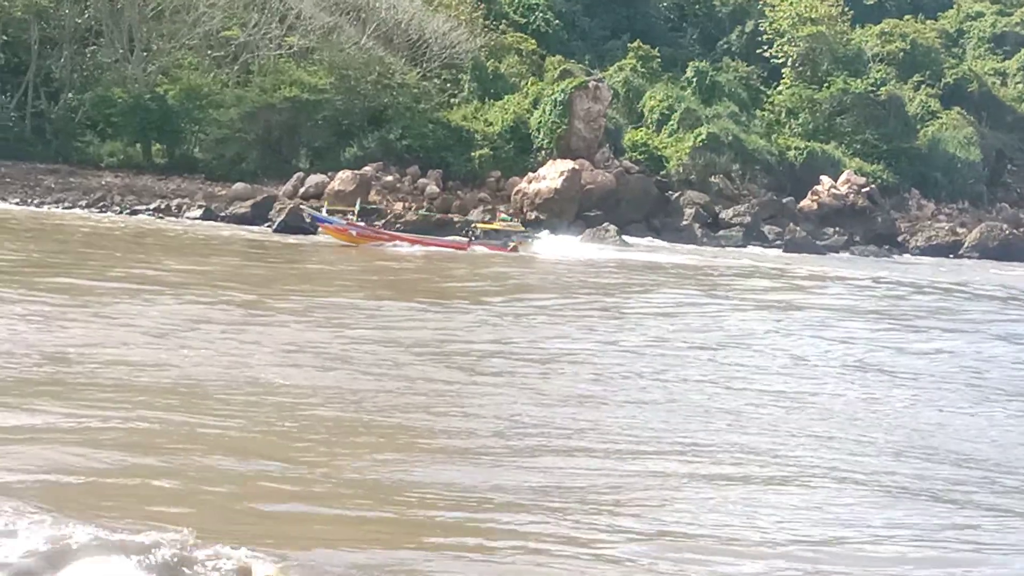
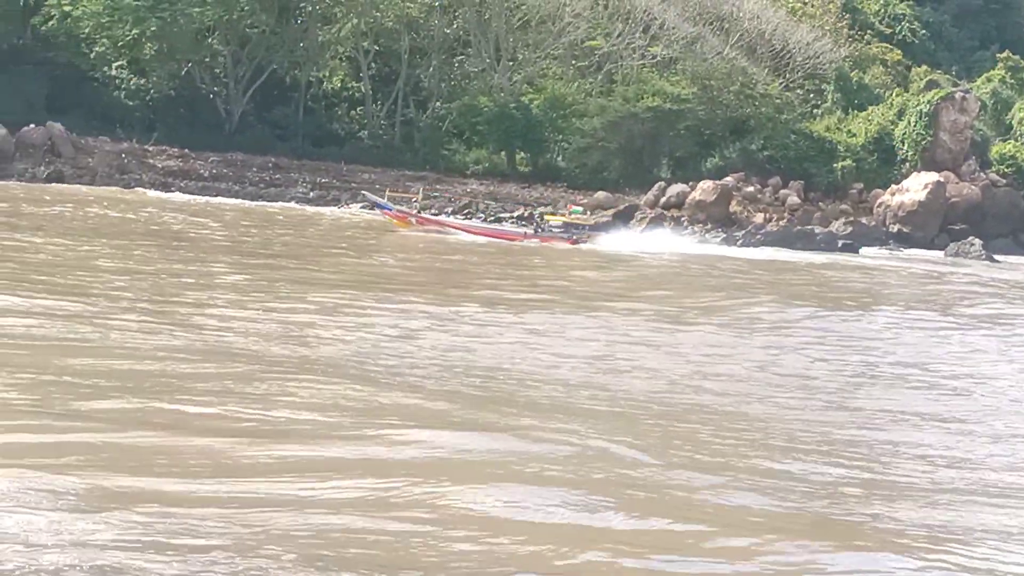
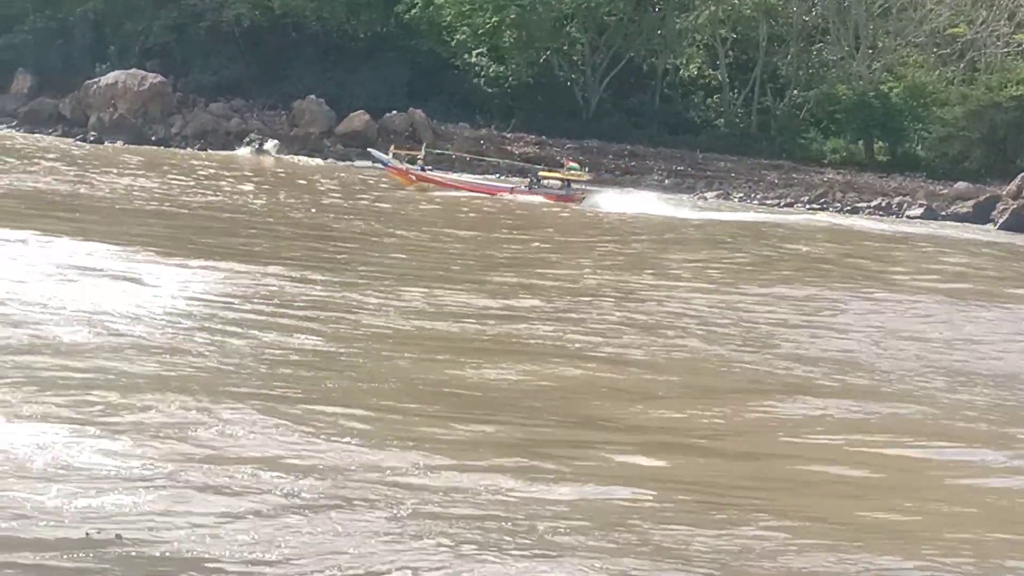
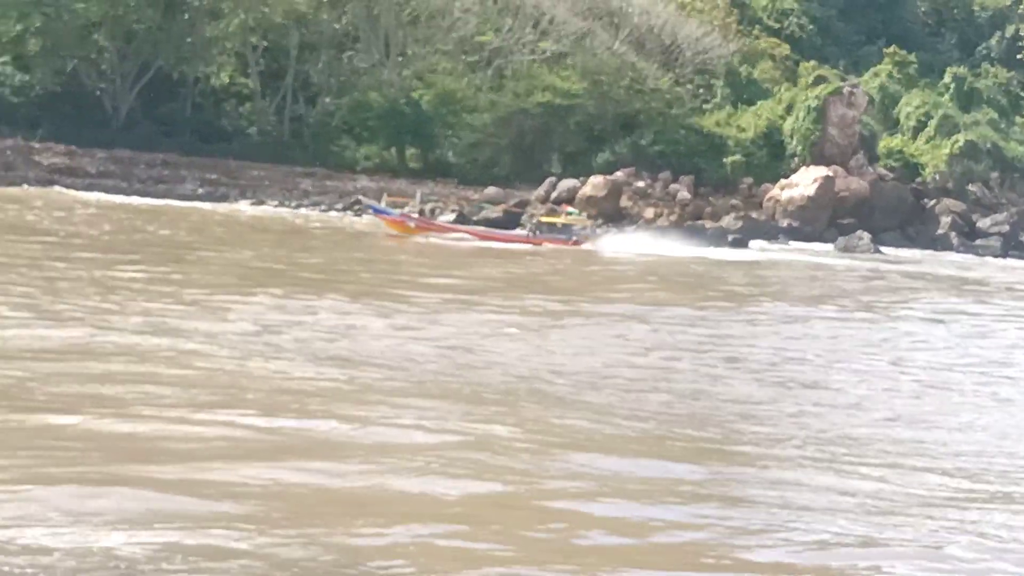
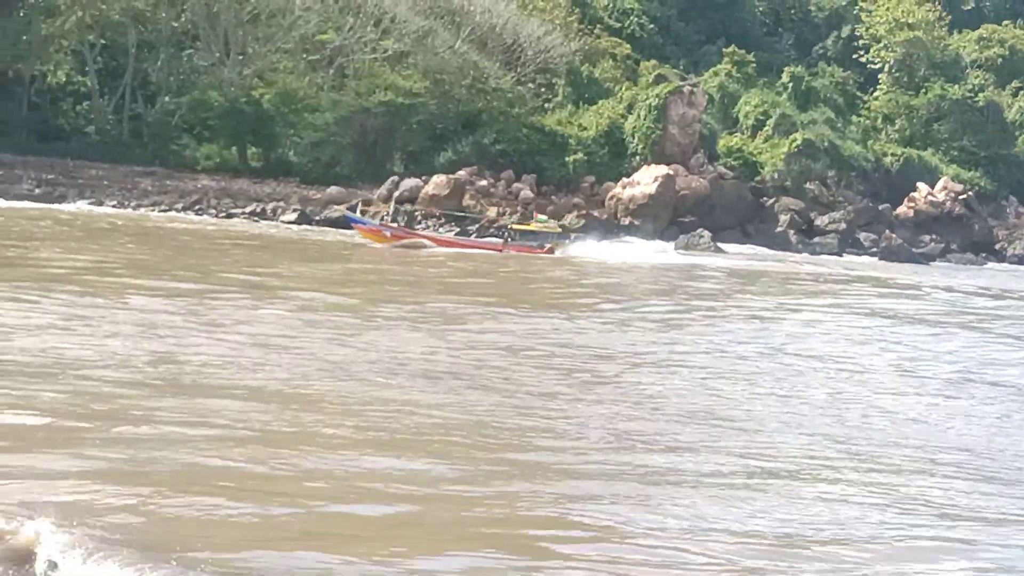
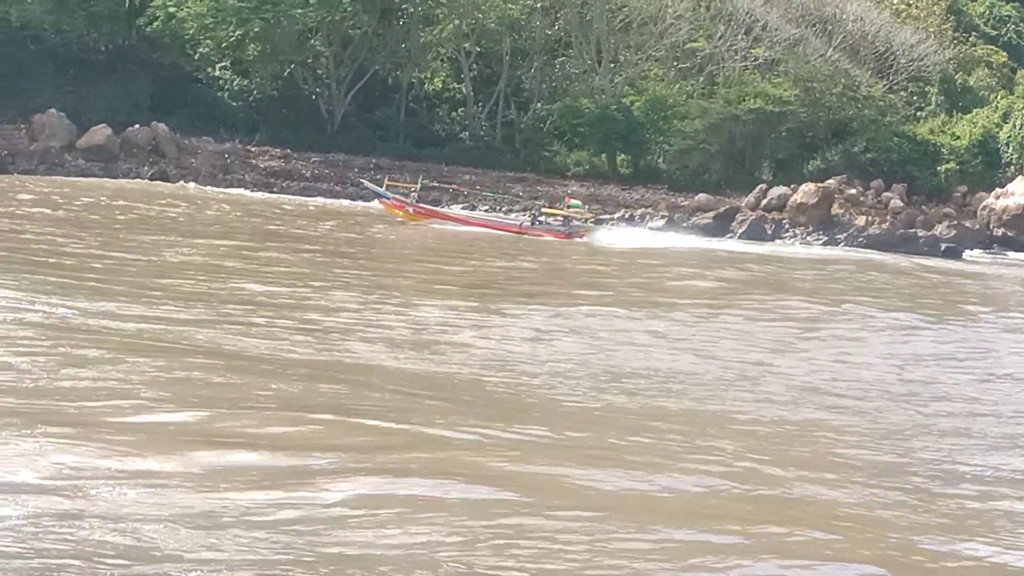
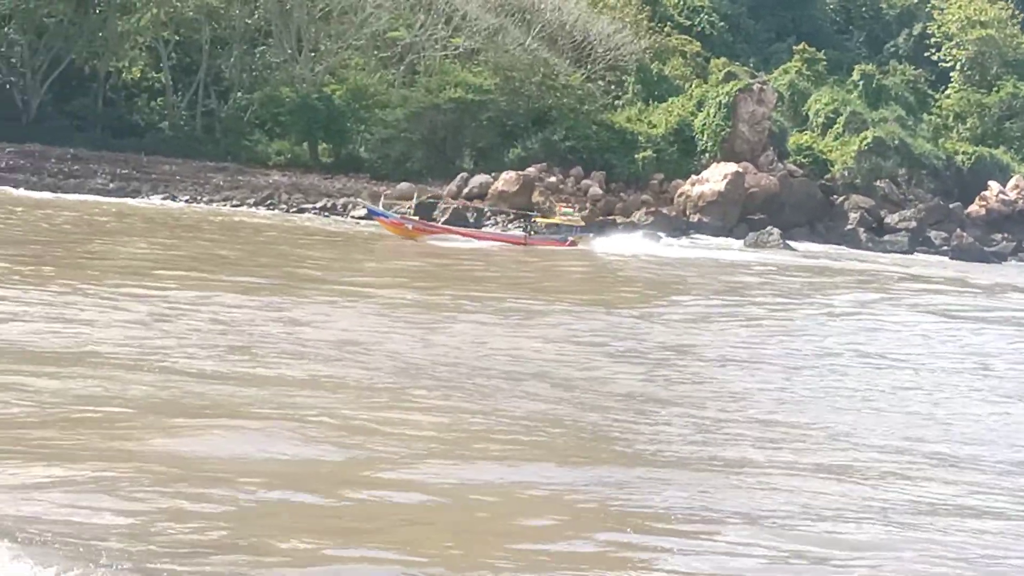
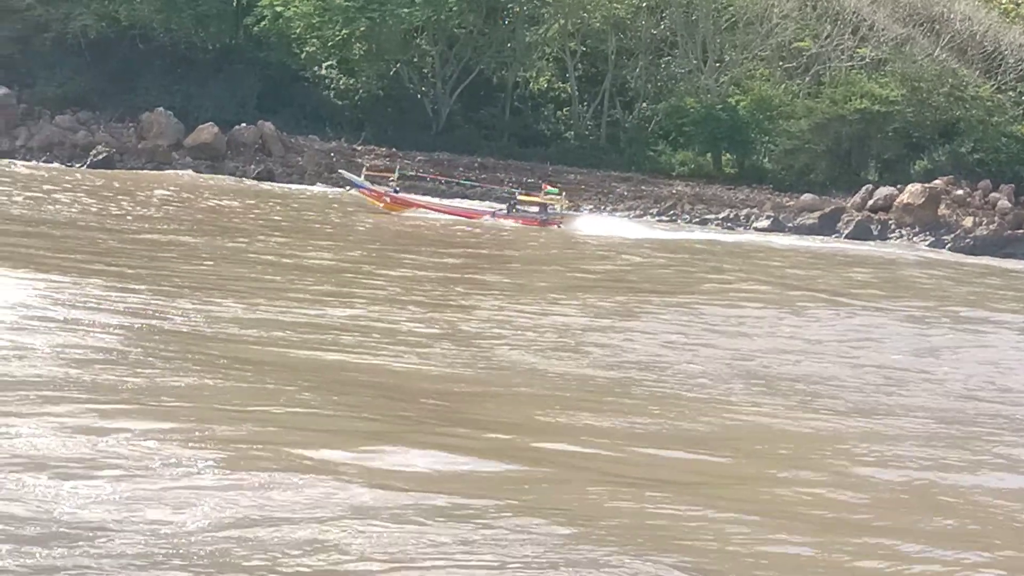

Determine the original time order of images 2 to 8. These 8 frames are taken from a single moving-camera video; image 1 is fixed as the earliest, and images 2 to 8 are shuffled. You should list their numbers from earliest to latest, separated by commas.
5, 7, 4, 2, 6, 8, 3
